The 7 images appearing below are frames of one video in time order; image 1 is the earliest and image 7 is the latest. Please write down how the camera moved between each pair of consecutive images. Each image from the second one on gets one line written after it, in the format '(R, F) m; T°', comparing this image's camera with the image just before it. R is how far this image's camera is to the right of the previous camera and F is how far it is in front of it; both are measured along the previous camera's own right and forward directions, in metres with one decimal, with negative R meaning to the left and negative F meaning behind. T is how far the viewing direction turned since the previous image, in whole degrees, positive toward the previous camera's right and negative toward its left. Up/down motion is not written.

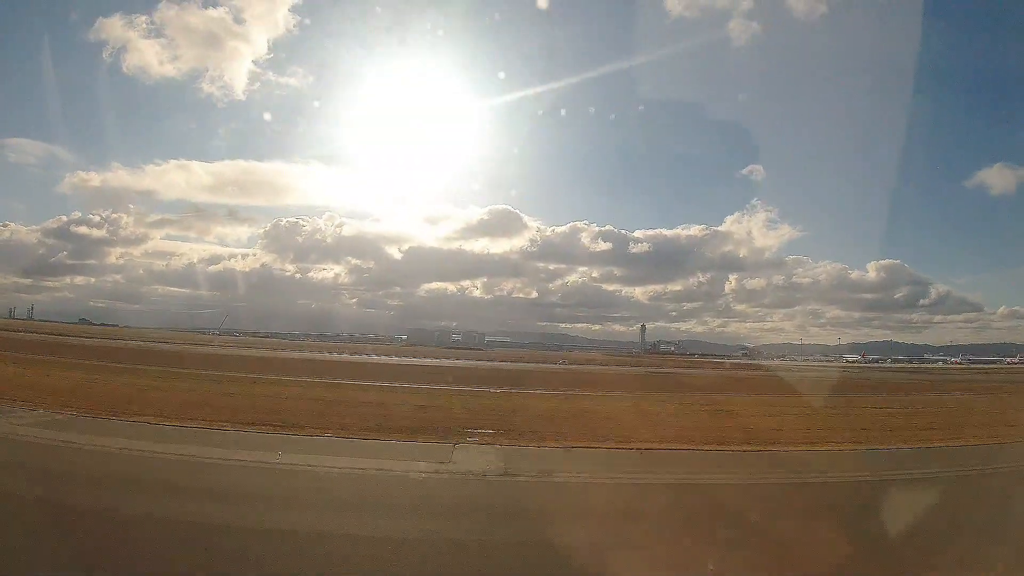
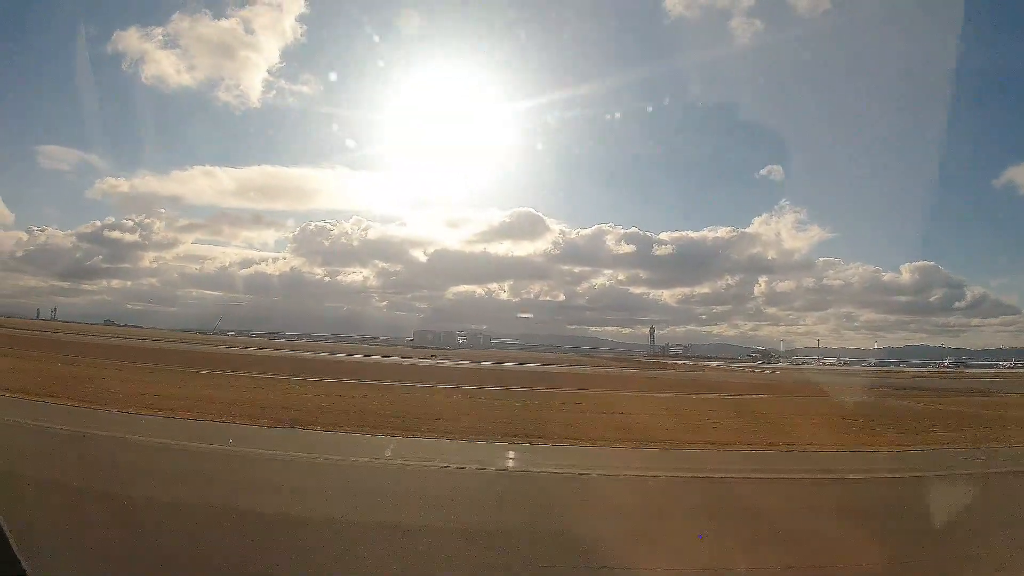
(-1.1, +0.1) m; -2°
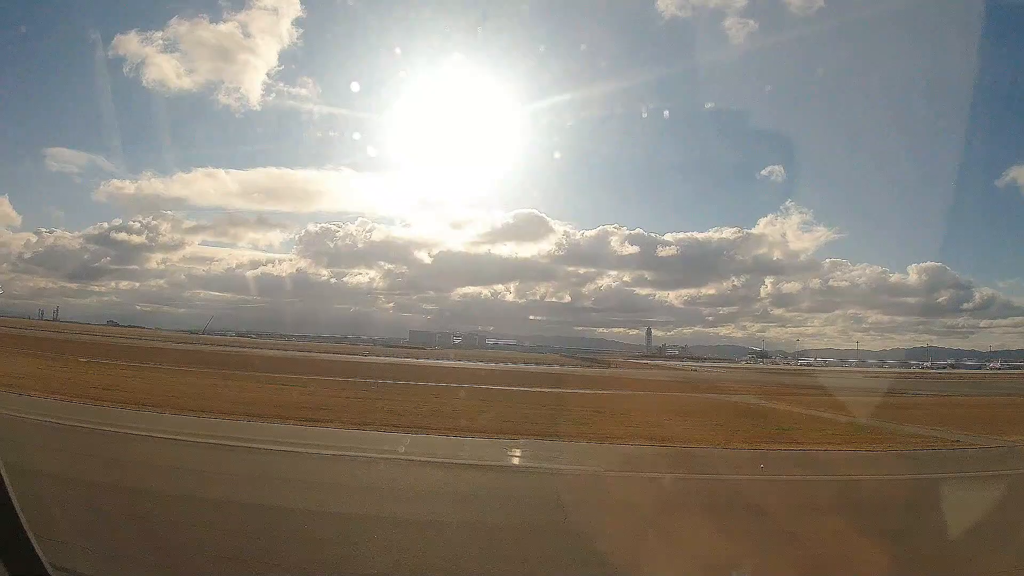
(-0.7, +0.1) m; 0°
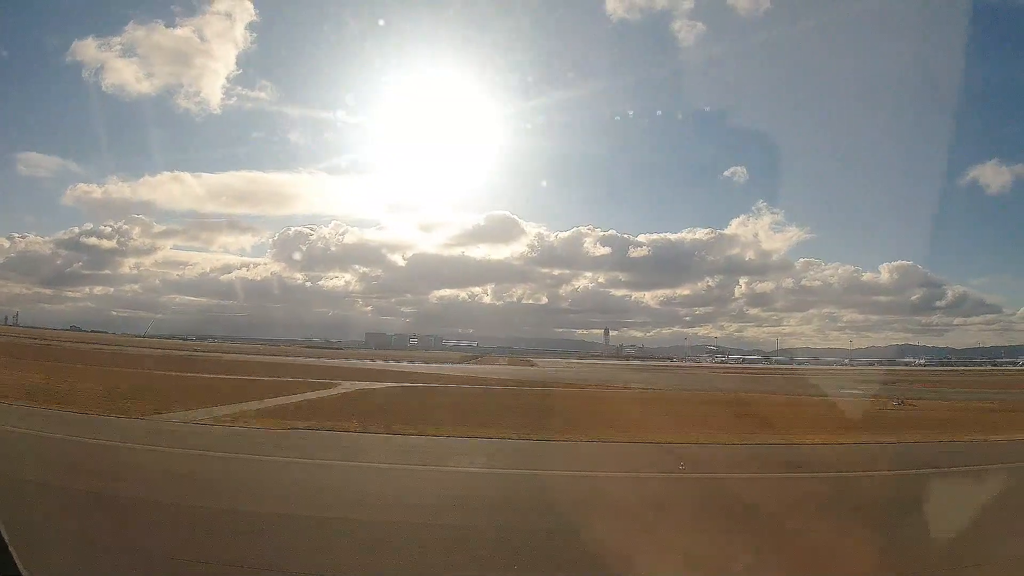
(+2.7, -0.3) m; +1°
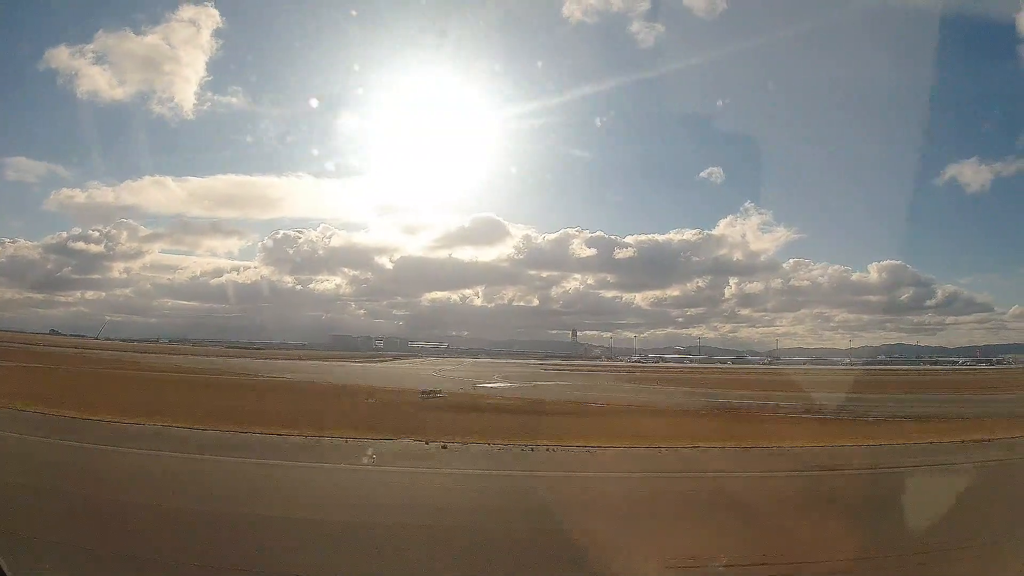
(+2.7, -0.1) m; 0°
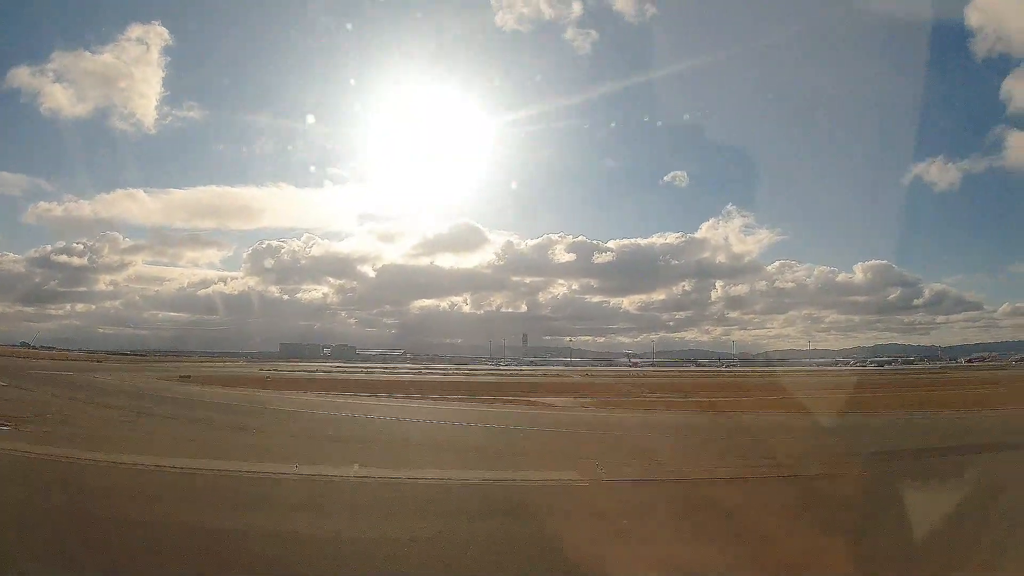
(+3.1, -0.2) m; 0°
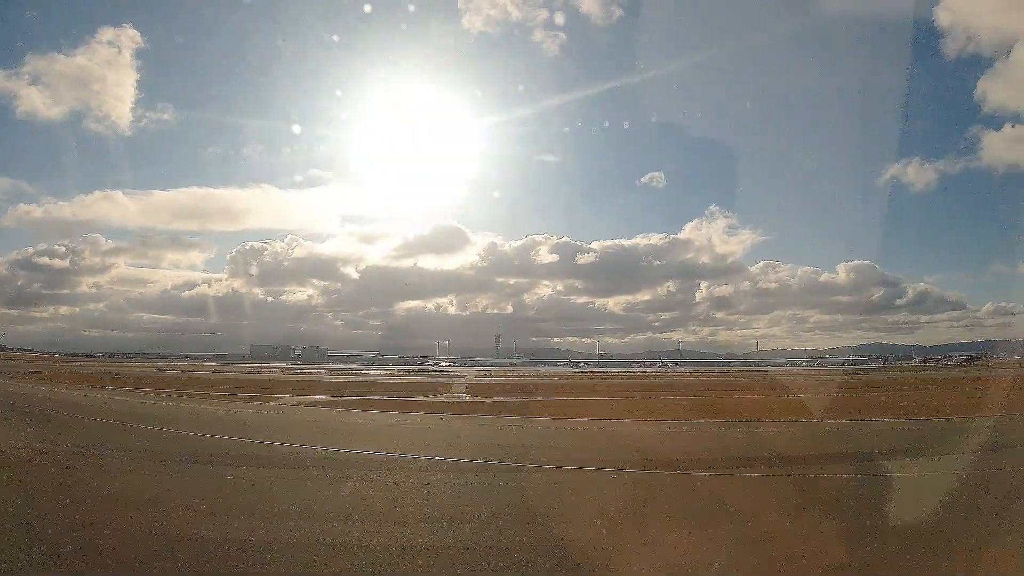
(+1.6, -0.2) m; 0°
